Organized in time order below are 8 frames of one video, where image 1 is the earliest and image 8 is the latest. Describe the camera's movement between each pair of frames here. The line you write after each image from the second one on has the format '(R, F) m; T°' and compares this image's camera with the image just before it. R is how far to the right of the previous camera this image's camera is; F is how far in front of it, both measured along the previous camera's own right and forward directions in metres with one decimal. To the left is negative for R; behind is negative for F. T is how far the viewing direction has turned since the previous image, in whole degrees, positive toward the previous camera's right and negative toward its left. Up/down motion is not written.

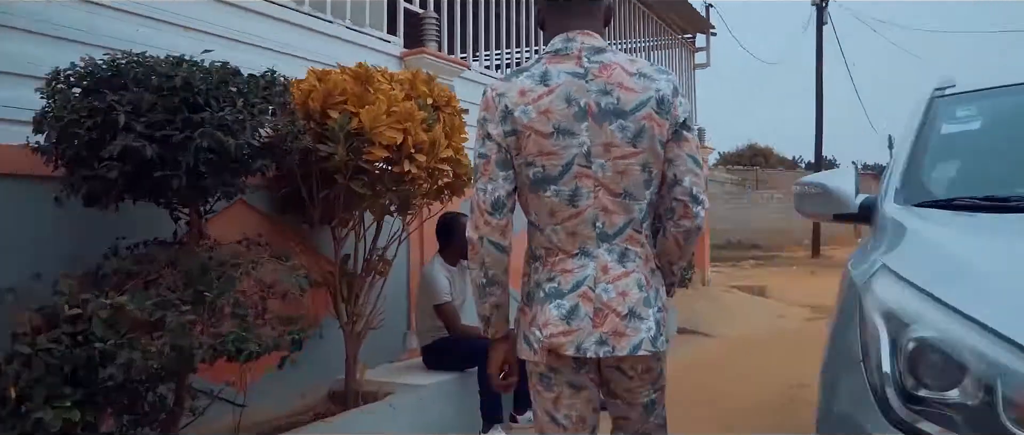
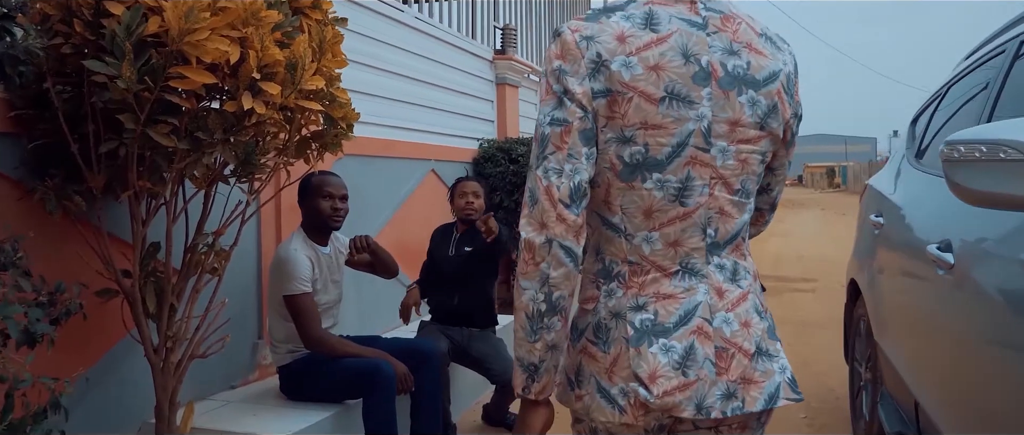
(-0.1, +1.4) m; +10°
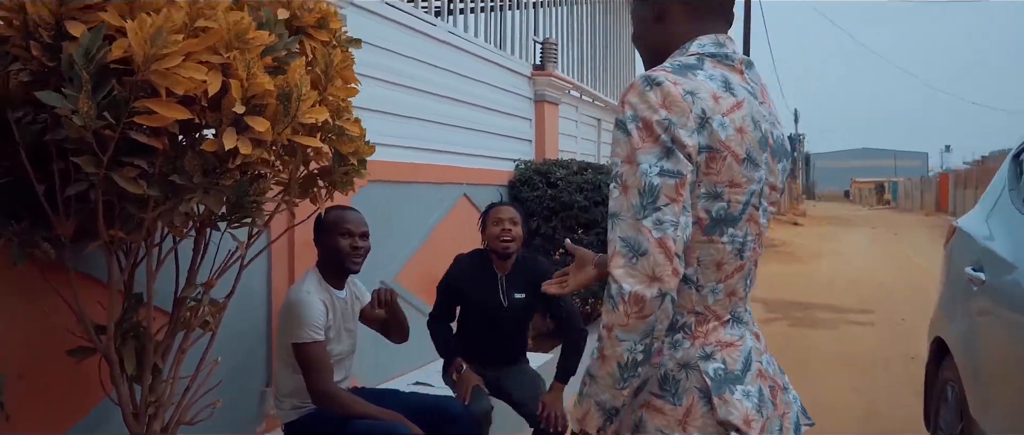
(0.0, +0.4) m; -3°
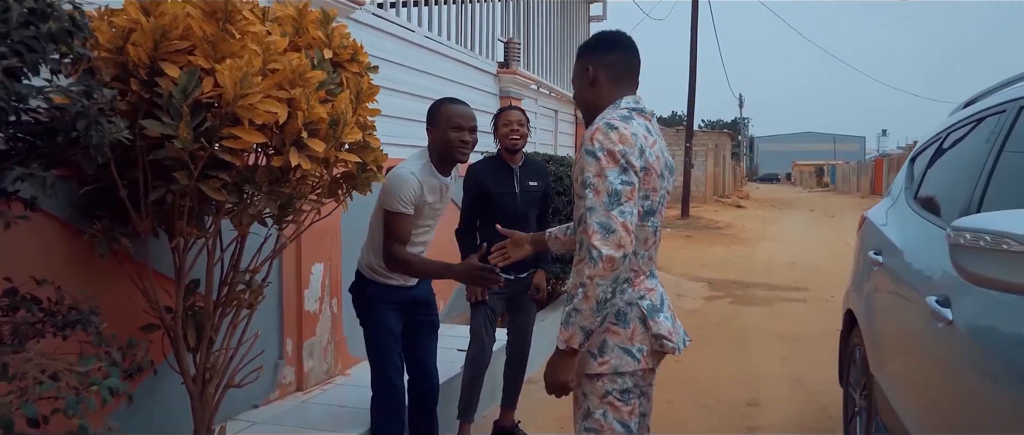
(-0.2, -0.5) m; +4°
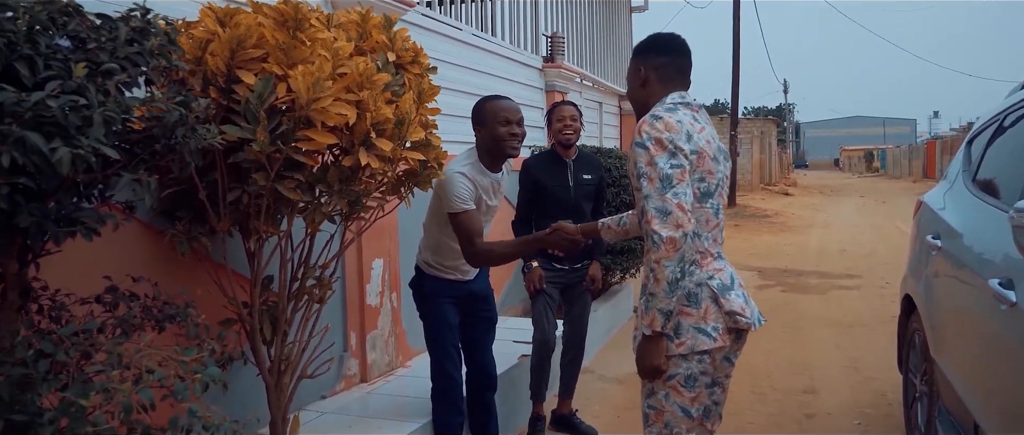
(-0.1, -0.1) m; -3°
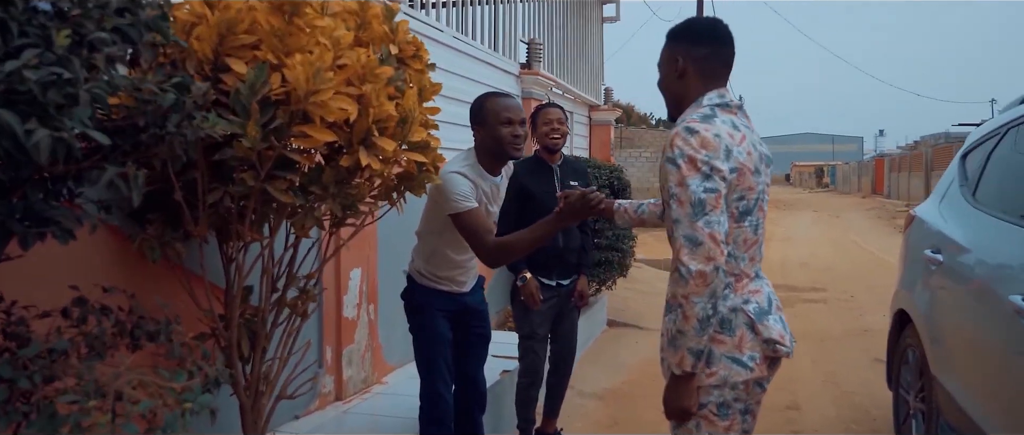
(-0.2, +0.2) m; +3°
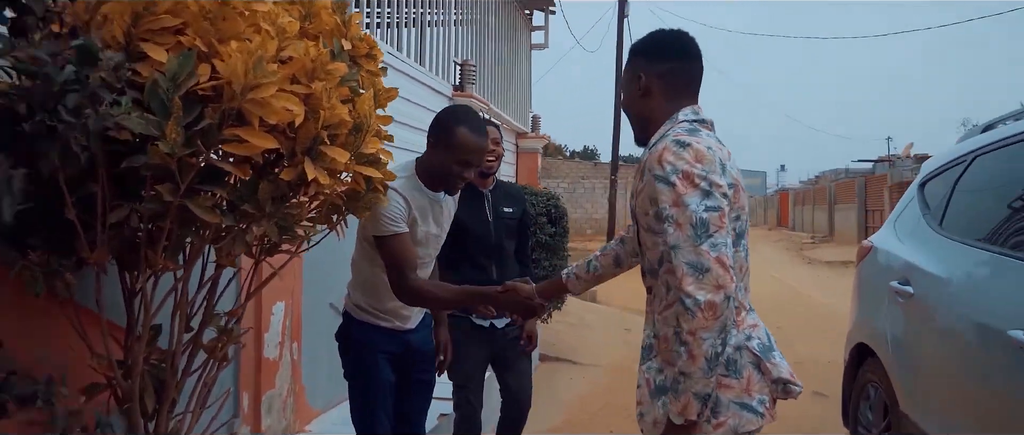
(-0.1, +0.4) m; +6°
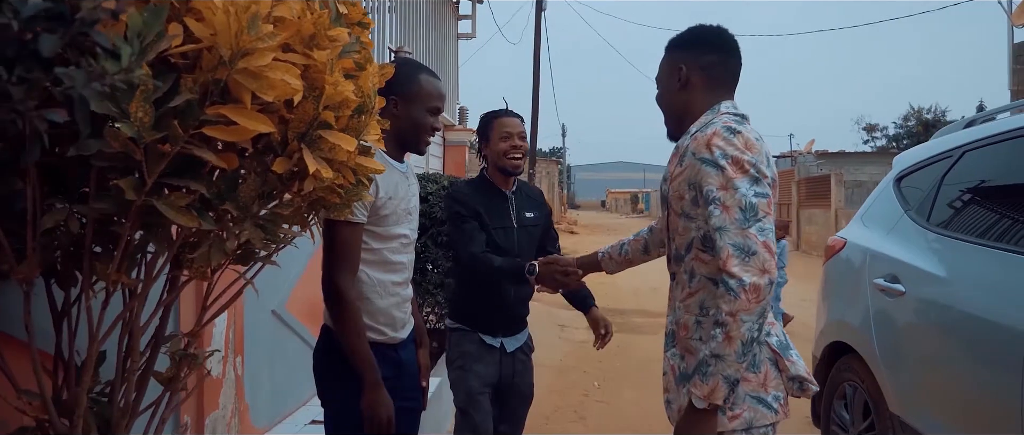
(-0.3, +0.3) m; +7°
